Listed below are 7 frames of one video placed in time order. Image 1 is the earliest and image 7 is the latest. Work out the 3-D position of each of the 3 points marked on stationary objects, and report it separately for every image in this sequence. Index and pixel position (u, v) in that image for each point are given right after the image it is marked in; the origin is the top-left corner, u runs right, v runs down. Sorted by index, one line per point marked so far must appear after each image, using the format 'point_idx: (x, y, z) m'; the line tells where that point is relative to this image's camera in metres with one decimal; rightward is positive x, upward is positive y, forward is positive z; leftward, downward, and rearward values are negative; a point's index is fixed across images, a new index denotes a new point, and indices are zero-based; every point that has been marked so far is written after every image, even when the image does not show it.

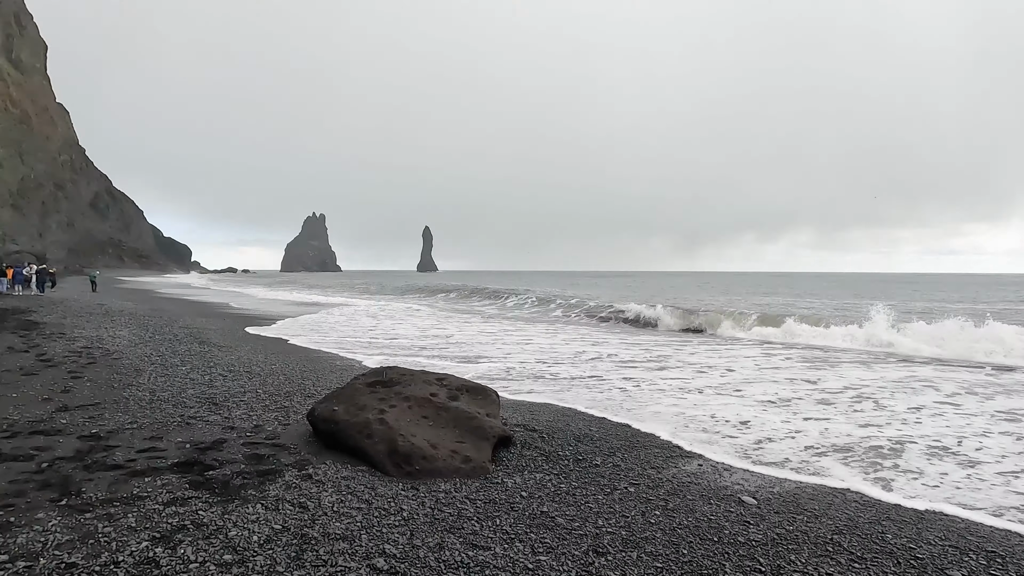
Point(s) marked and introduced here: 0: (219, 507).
0: (-3.0, -2.3, +4.8) m
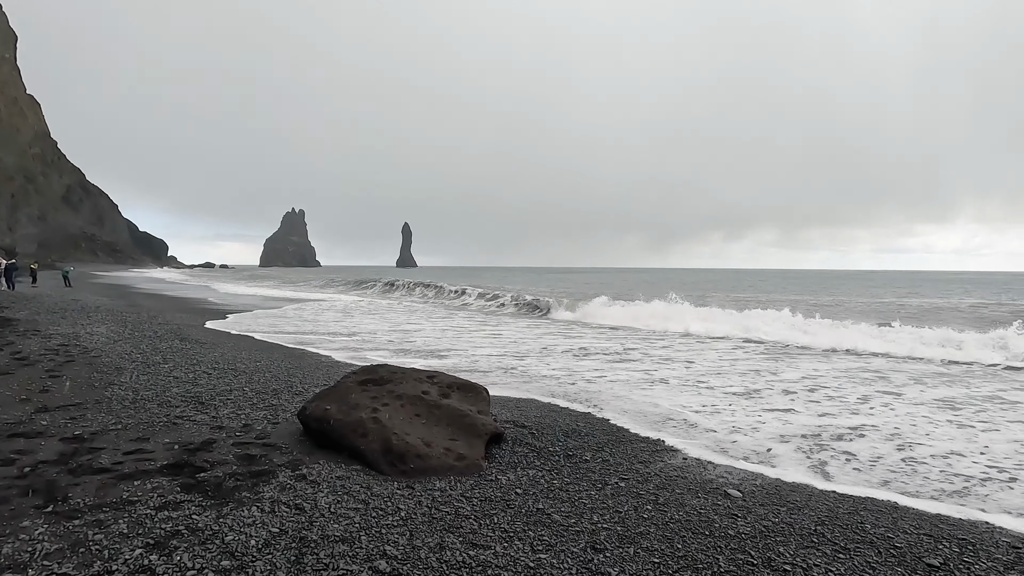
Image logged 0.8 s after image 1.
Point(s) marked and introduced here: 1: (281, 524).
0: (-3.1, -2.3, +4.8) m
1: (-2.3, -2.3, +4.6) m
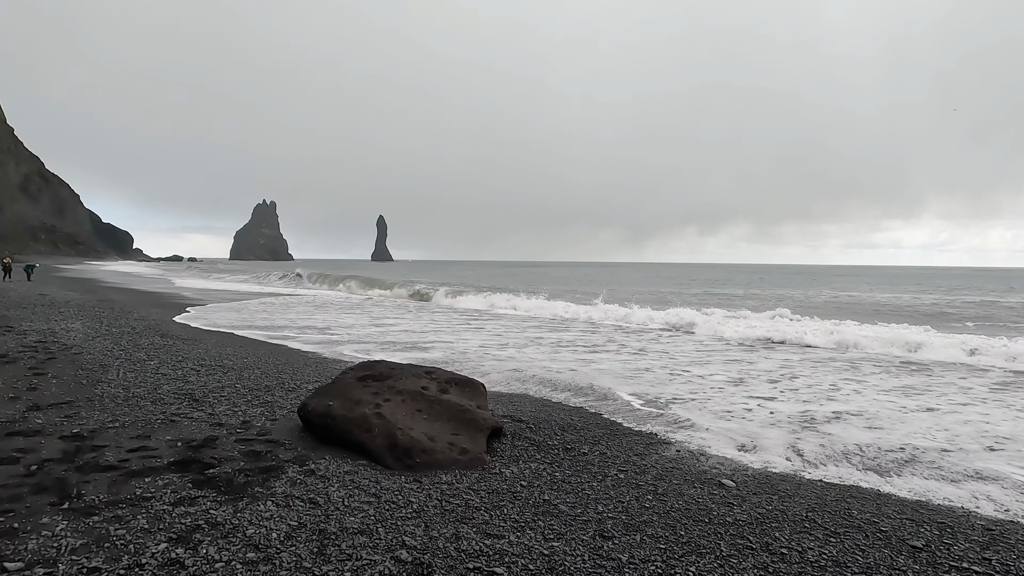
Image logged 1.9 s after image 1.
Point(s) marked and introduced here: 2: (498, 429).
0: (-3.0, -2.3, +4.9) m
1: (-2.2, -2.3, +4.7) m
2: (-0.2, -2.2, +7.3) m
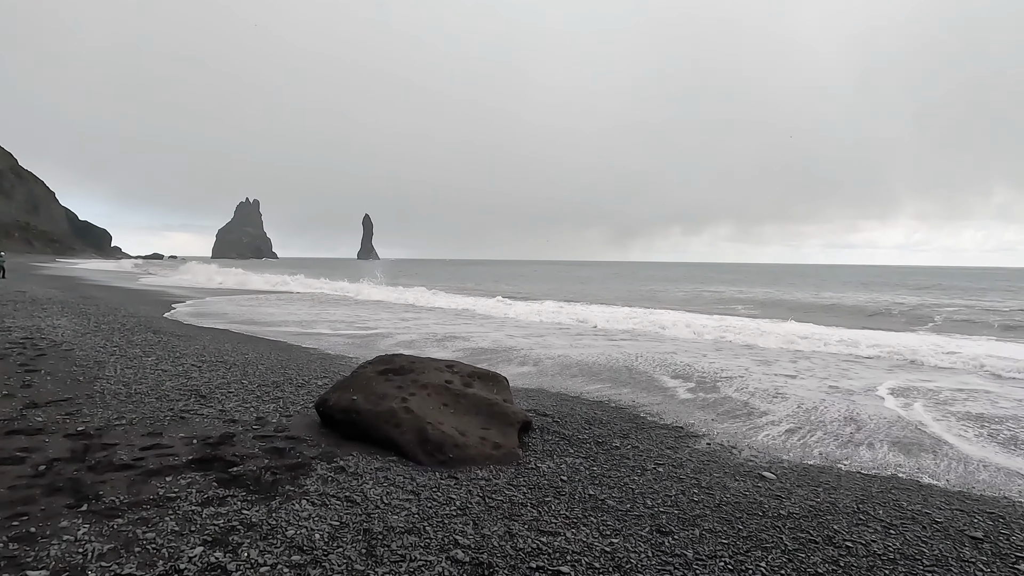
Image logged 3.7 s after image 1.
0: (-2.5, -2.1, +4.6) m
1: (-1.7, -2.2, +4.4) m
2: (+0.2, -2.0, +7.1) m
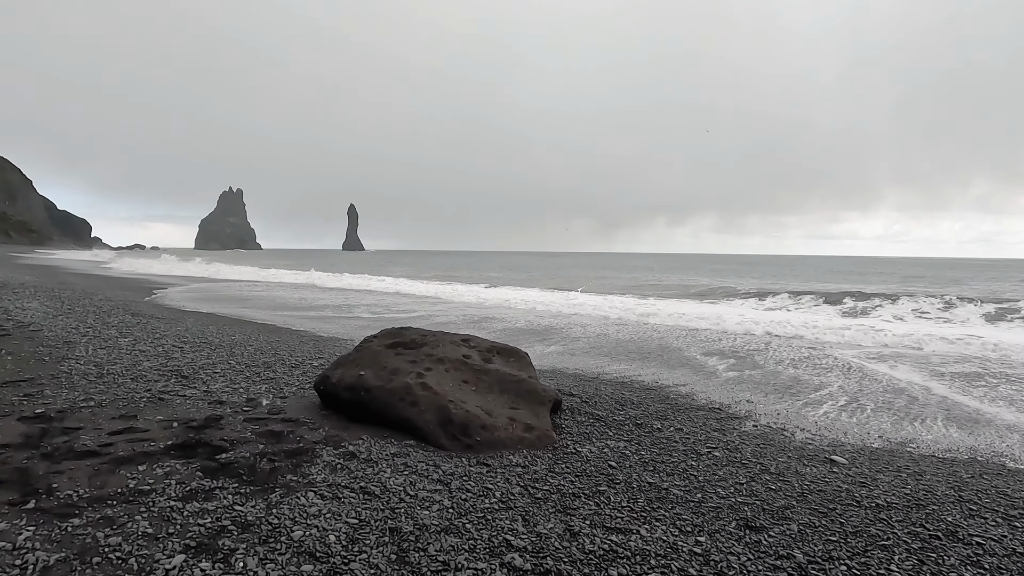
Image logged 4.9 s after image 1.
0: (-2.0, -1.7, +3.7) m
1: (-1.2, -1.7, +3.6) m
2: (+0.6, -1.5, +6.3) m
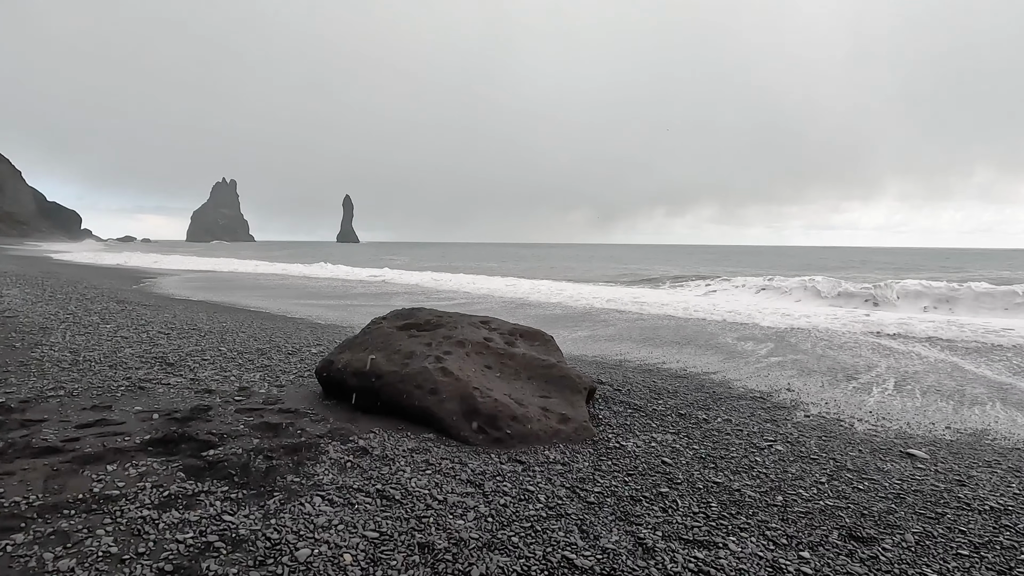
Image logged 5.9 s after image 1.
0: (-1.7, -1.4, +3.0) m
1: (-0.8, -1.5, +2.9) m
2: (+0.9, -1.2, +5.6) m
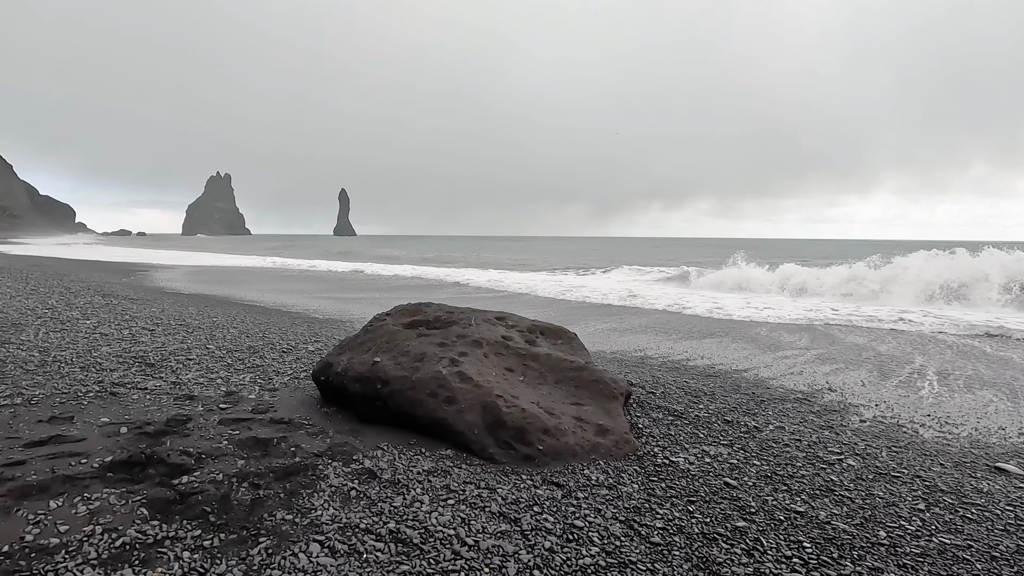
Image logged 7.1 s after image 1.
0: (-1.4, -1.4, +2.3) m
1: (-0.6, -1.4, +2.2) m
2: (+1.2, -1.1, +4.9) m
